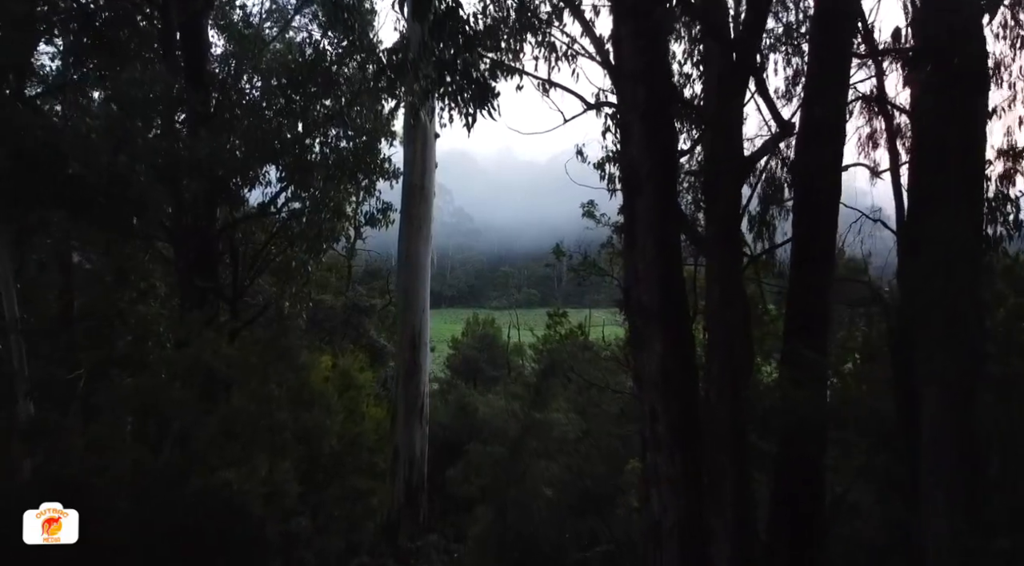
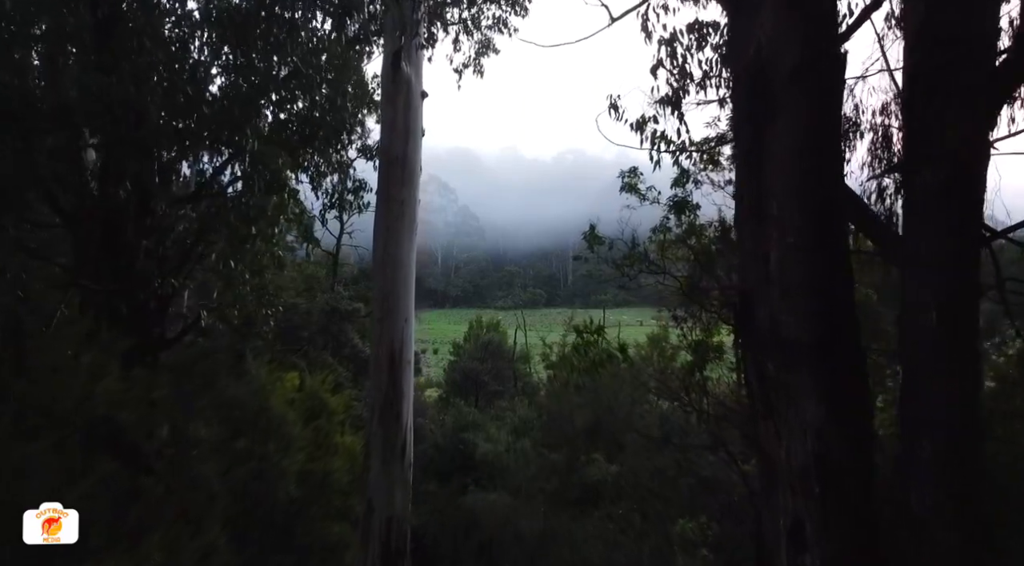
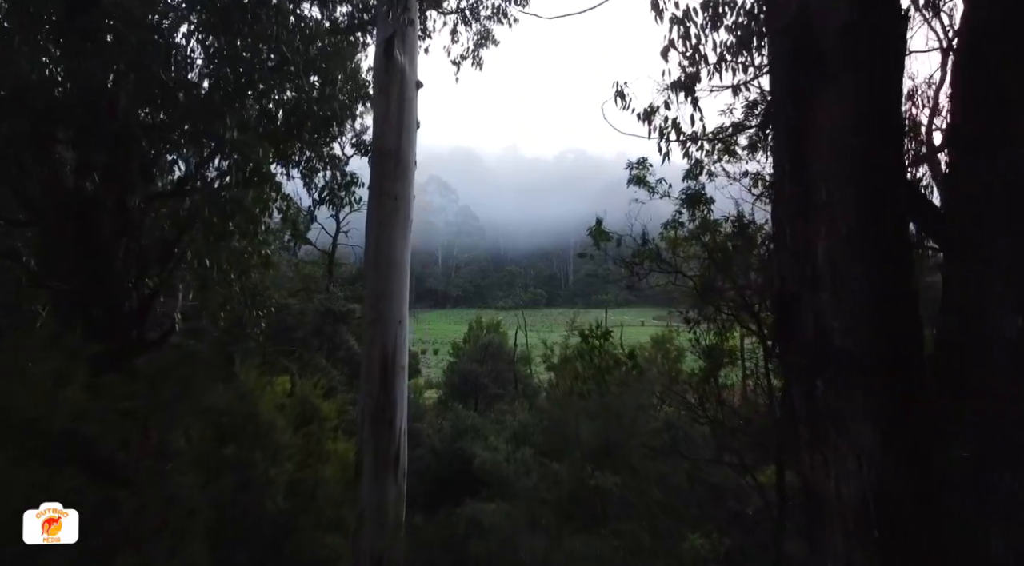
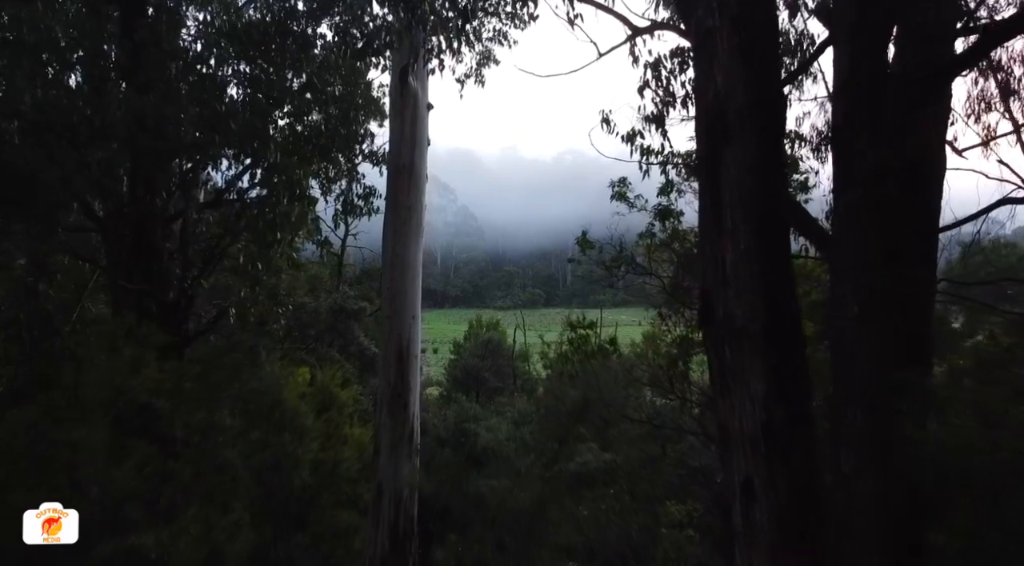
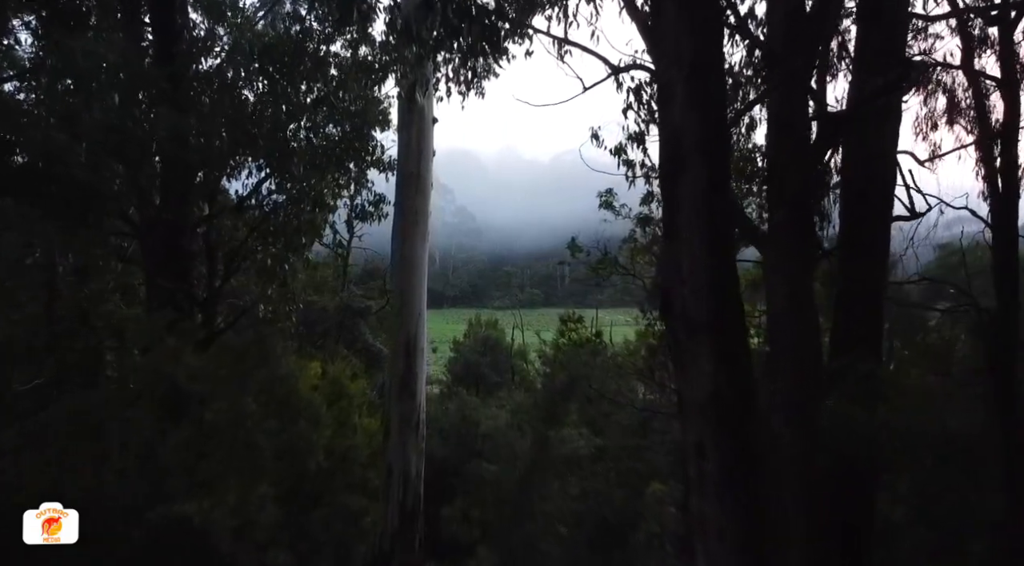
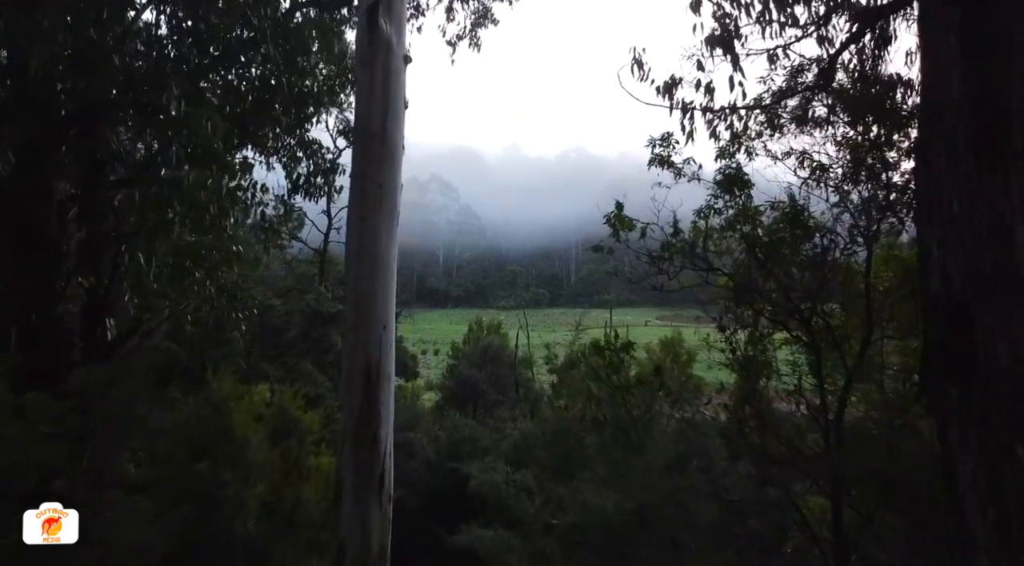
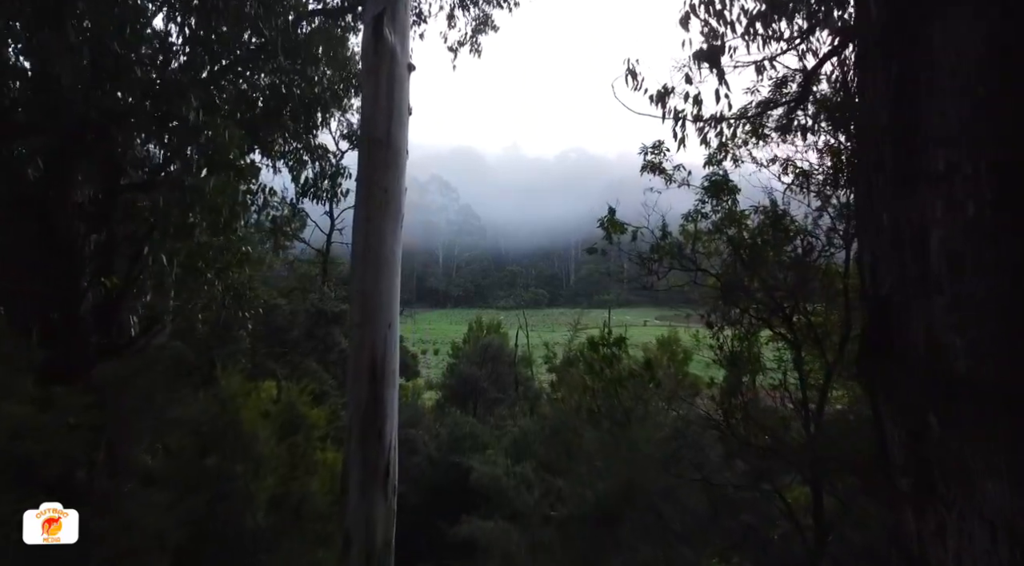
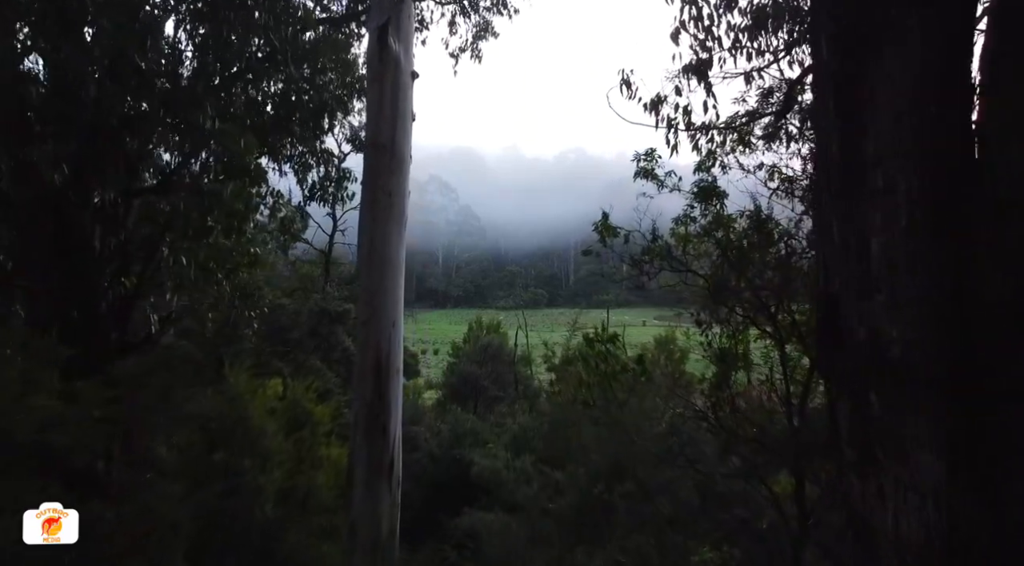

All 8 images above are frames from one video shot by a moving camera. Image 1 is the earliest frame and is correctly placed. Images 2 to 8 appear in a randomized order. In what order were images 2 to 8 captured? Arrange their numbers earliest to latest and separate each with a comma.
5, 4, 2, 3, 8, 7, 6
